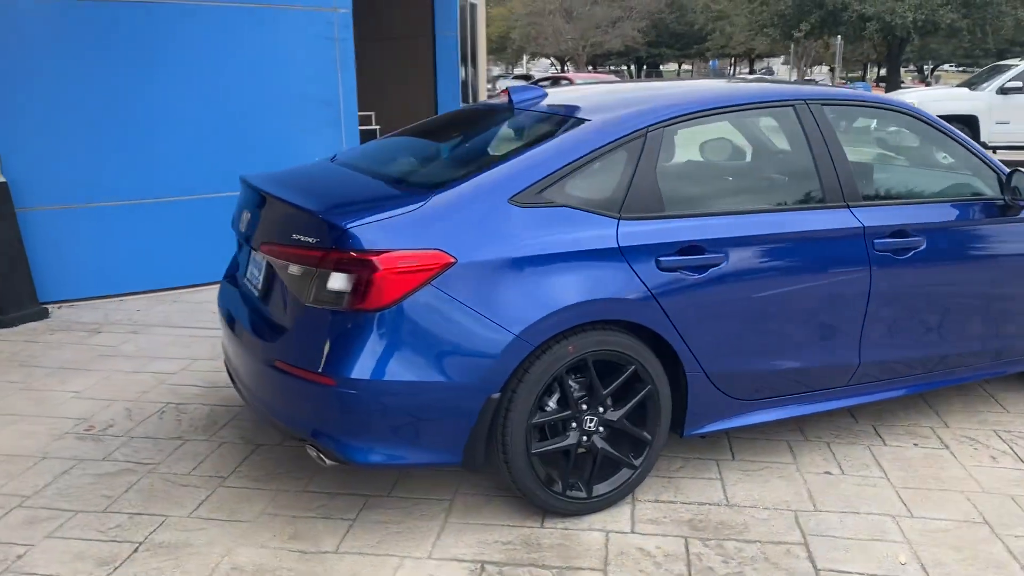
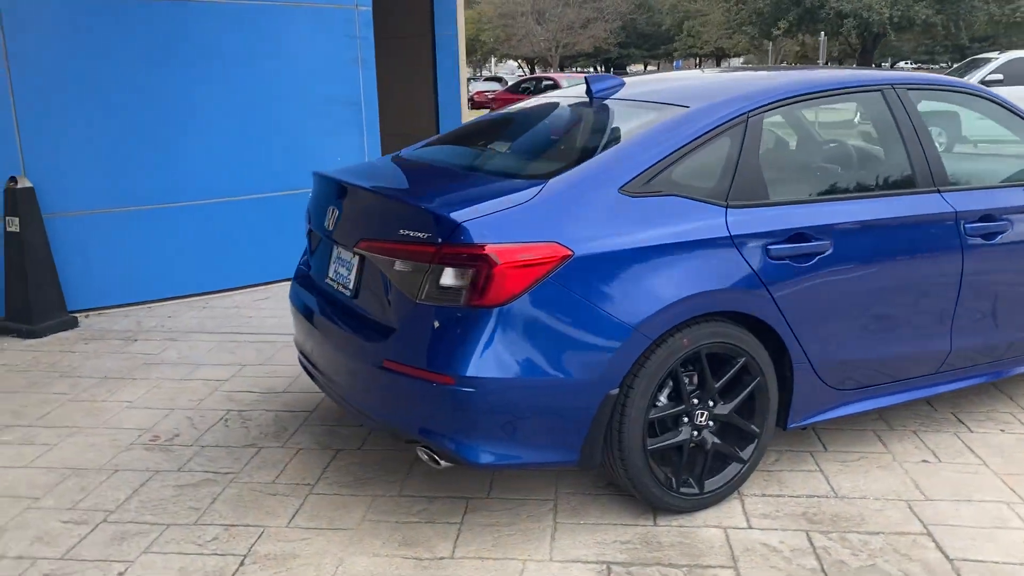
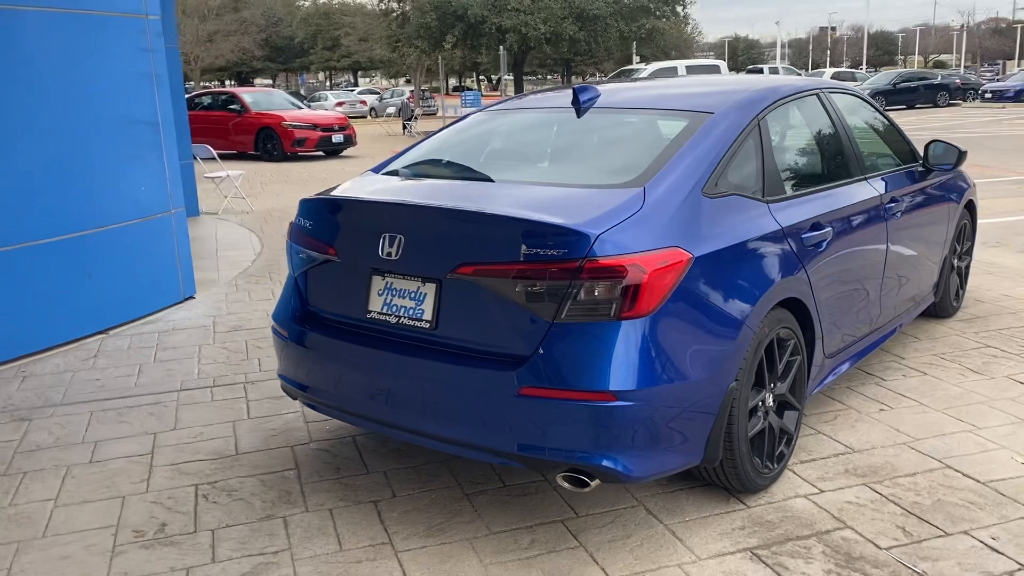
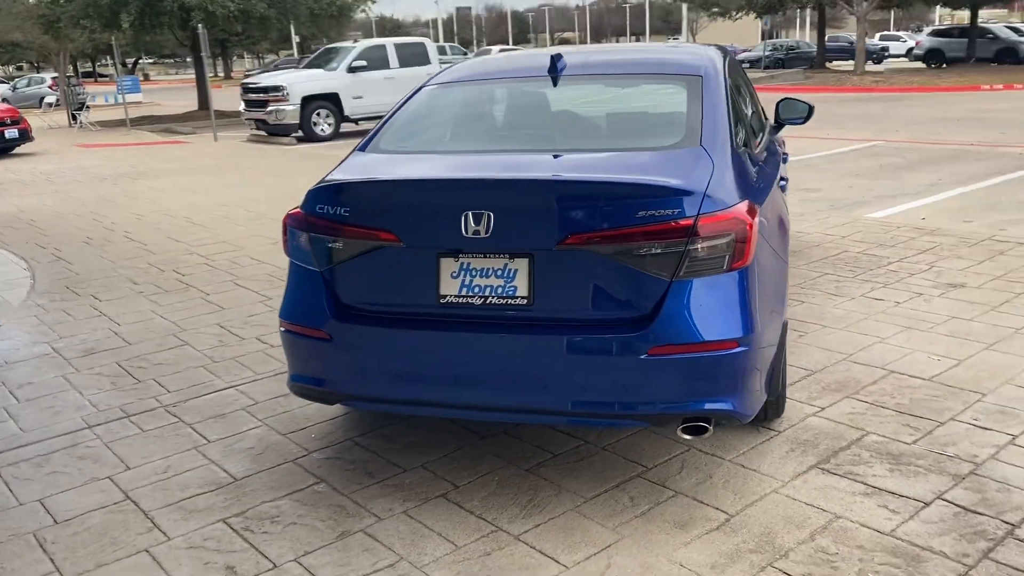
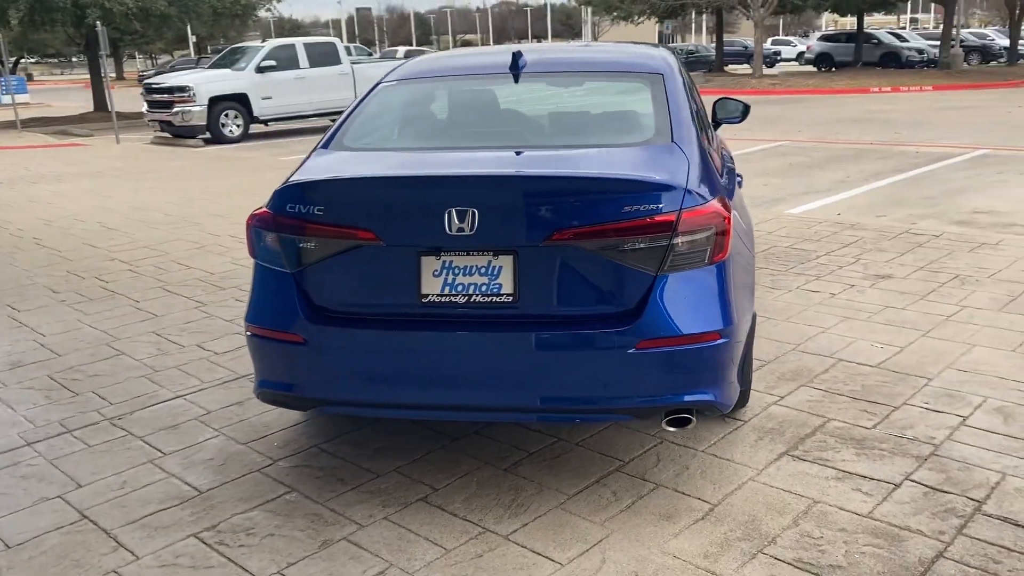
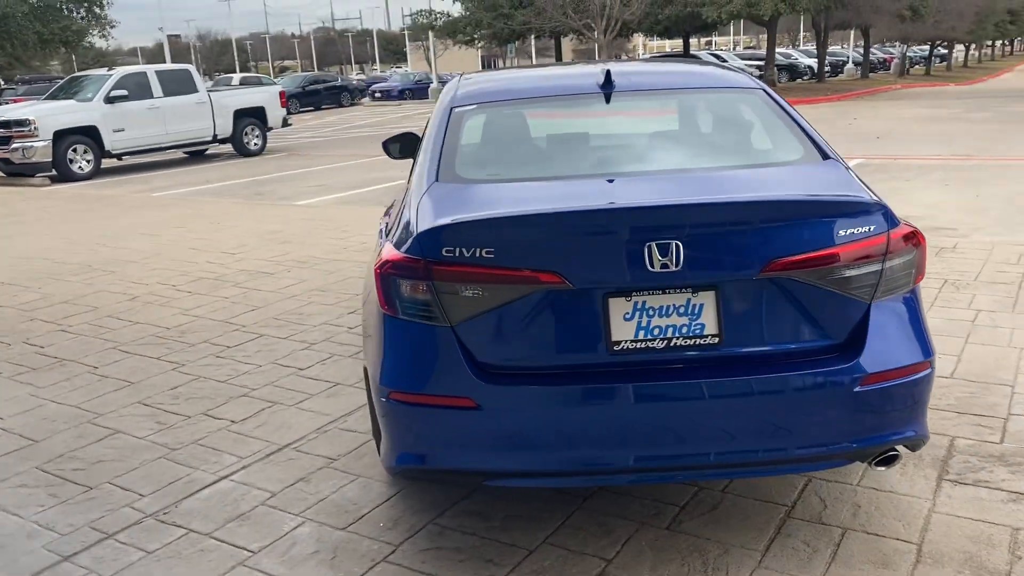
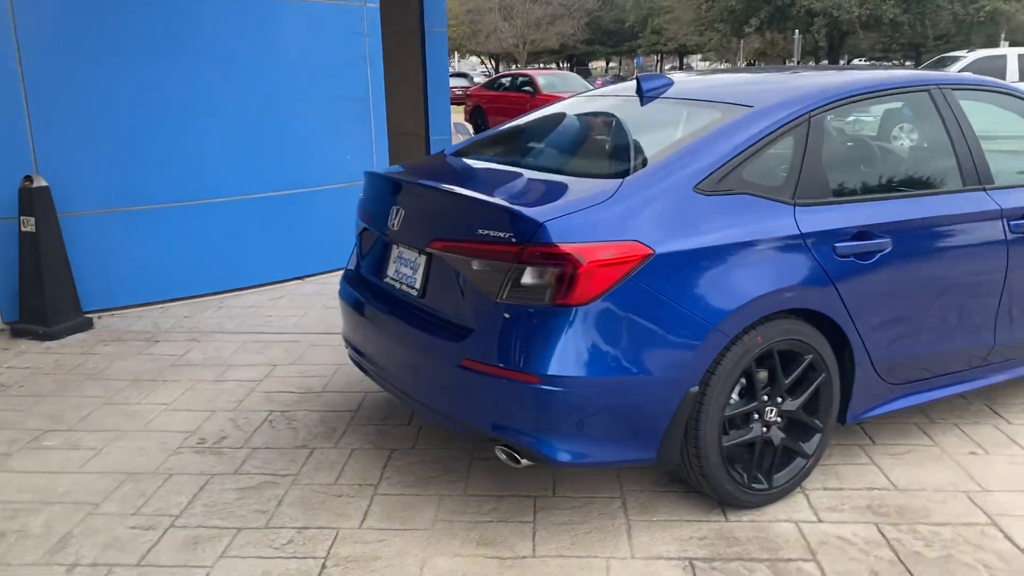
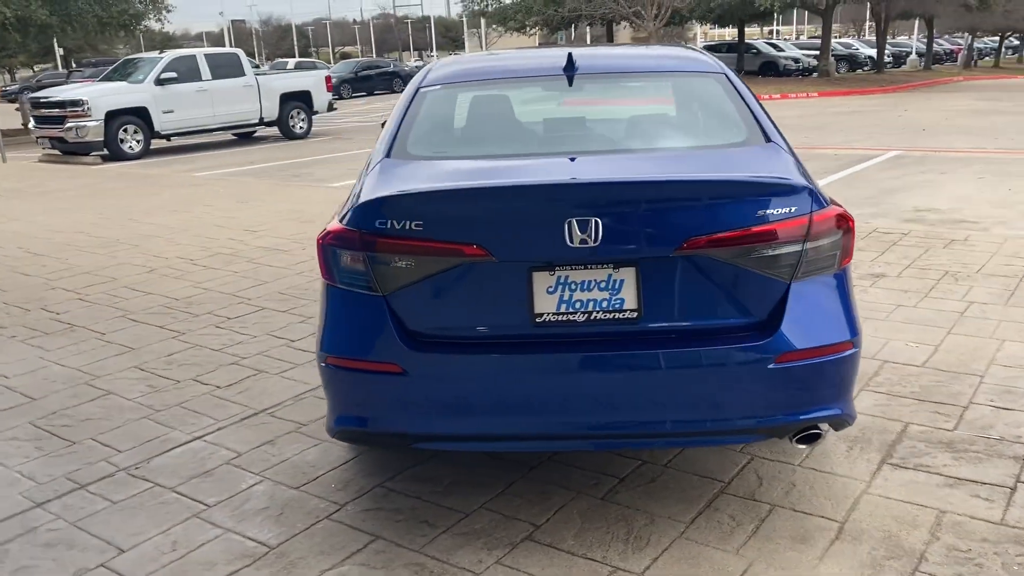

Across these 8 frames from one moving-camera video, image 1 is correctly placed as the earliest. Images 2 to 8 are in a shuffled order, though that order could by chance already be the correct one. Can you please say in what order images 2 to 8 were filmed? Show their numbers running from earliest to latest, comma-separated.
2, 7, 3, 4, 5, 8, 6
